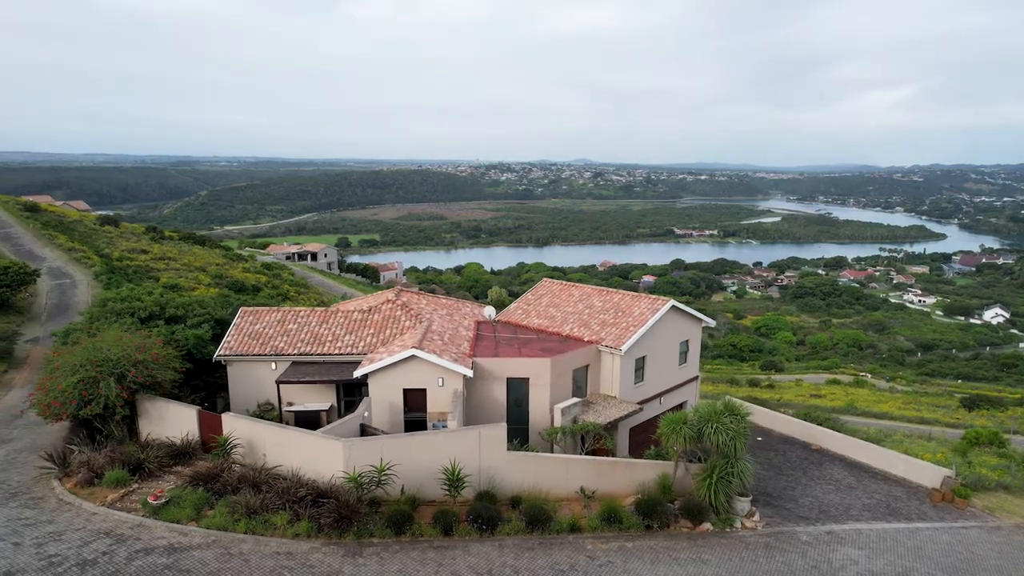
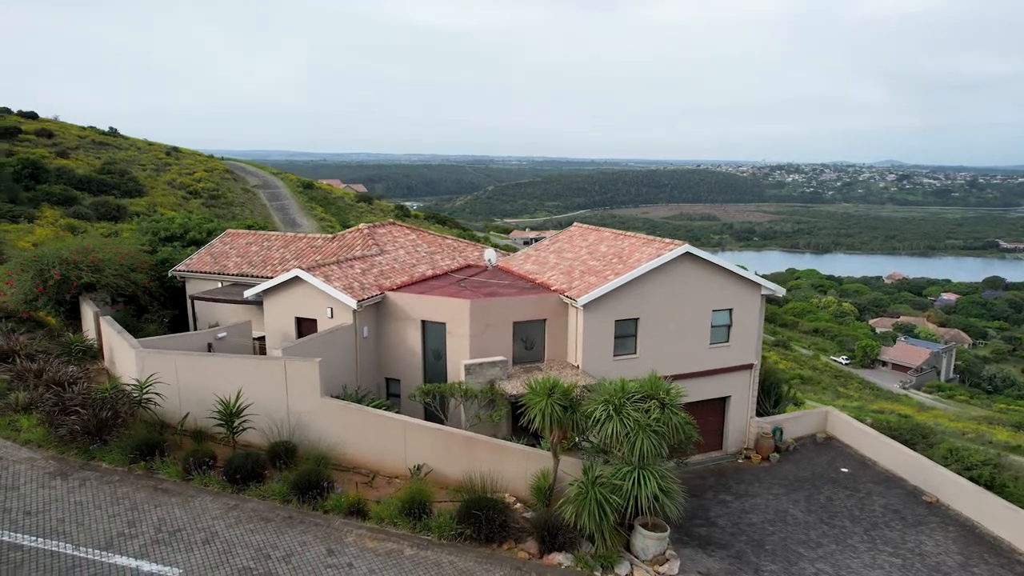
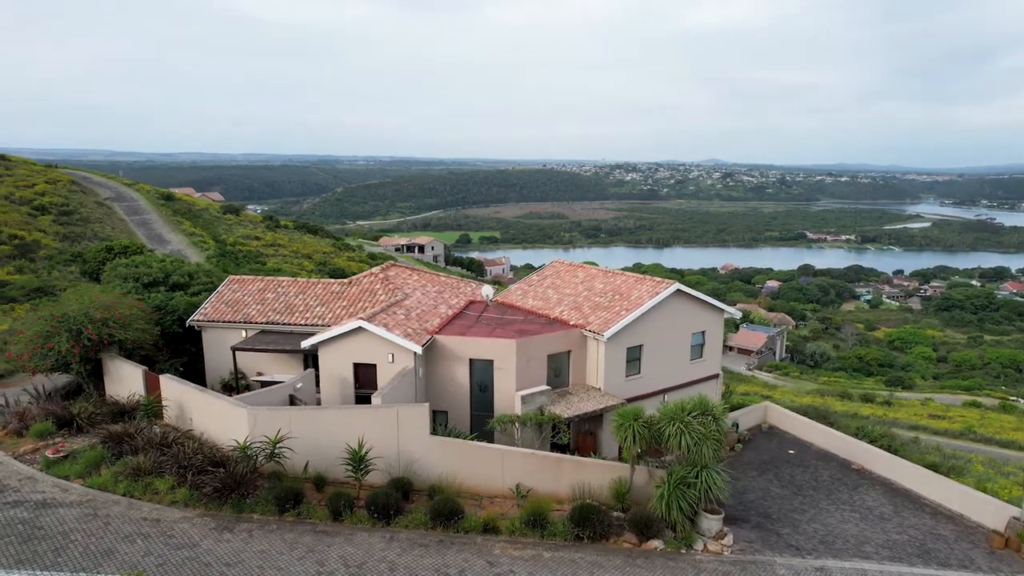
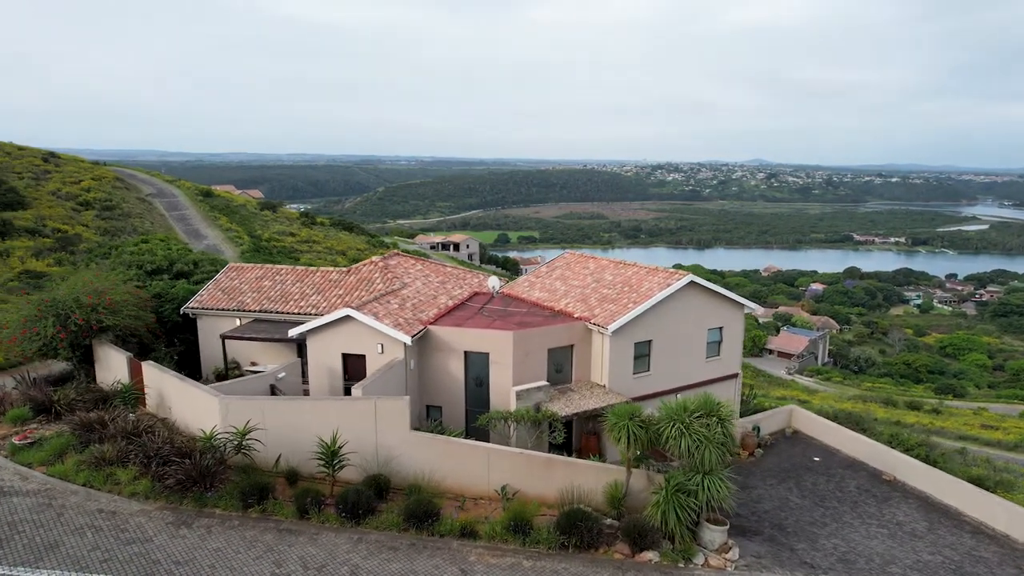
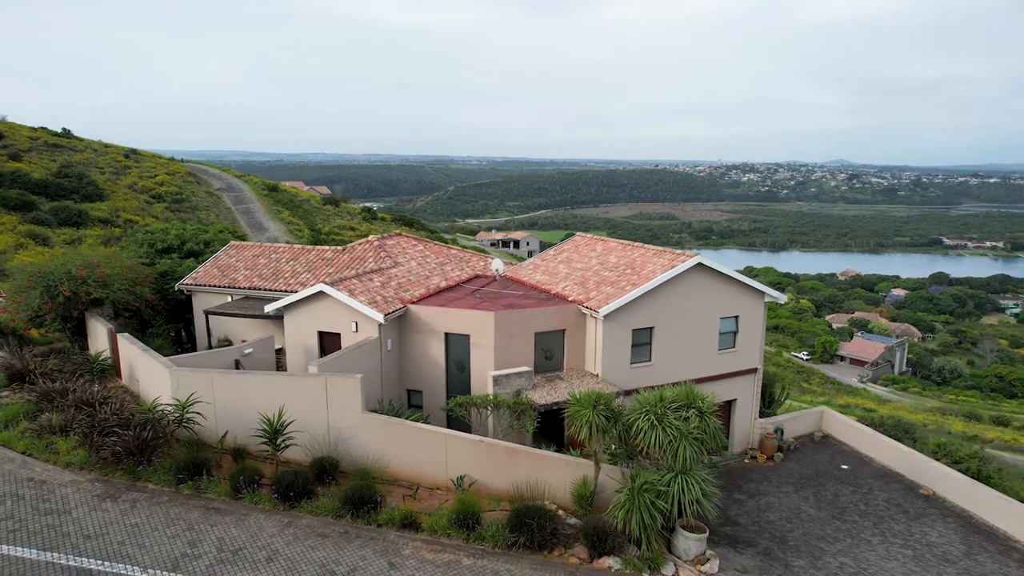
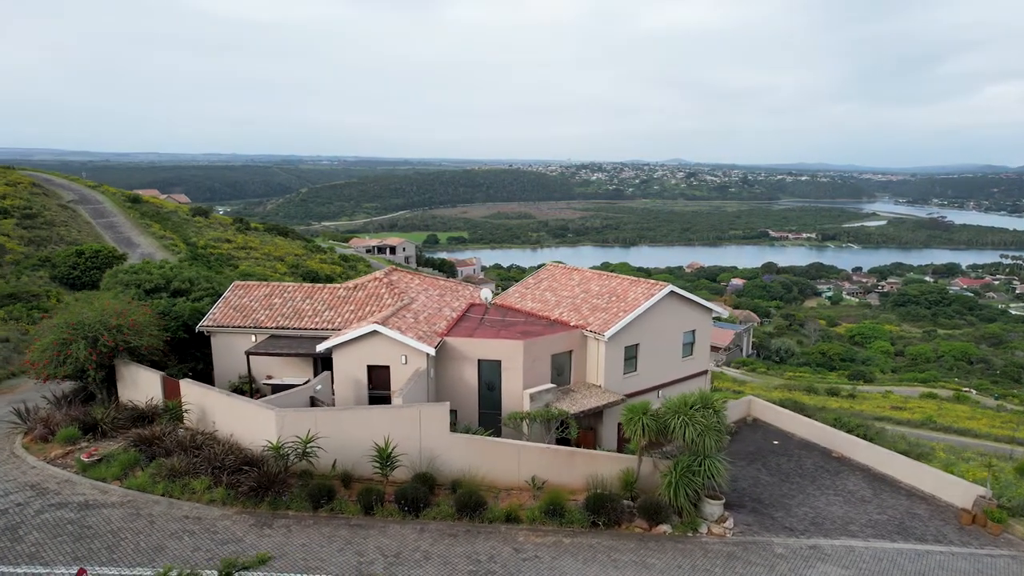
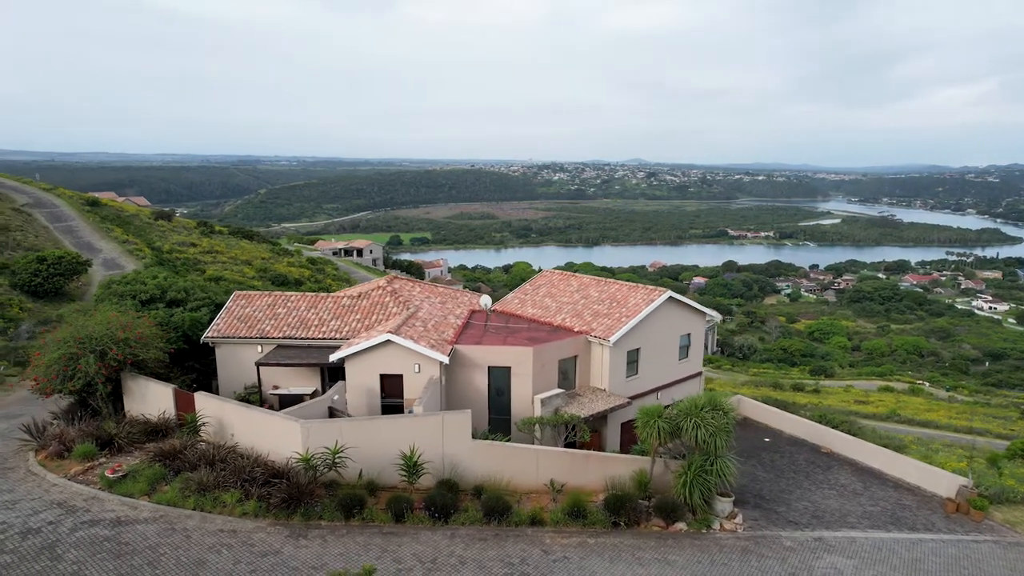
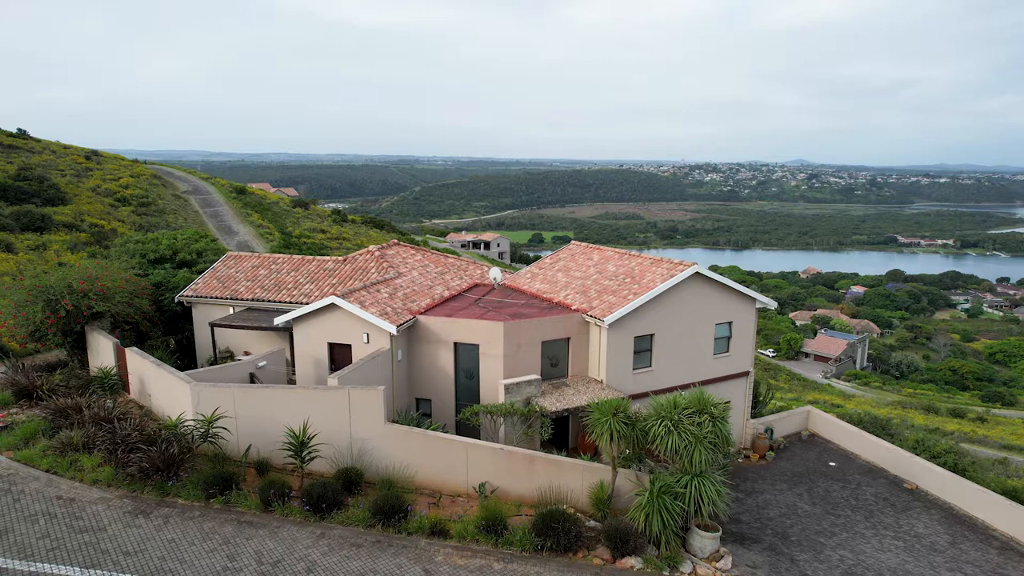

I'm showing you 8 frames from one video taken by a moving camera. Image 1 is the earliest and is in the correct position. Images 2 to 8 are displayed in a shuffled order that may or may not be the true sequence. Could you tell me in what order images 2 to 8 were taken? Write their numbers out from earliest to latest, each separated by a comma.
7, 6, 3, 4, 8, 5, 2
